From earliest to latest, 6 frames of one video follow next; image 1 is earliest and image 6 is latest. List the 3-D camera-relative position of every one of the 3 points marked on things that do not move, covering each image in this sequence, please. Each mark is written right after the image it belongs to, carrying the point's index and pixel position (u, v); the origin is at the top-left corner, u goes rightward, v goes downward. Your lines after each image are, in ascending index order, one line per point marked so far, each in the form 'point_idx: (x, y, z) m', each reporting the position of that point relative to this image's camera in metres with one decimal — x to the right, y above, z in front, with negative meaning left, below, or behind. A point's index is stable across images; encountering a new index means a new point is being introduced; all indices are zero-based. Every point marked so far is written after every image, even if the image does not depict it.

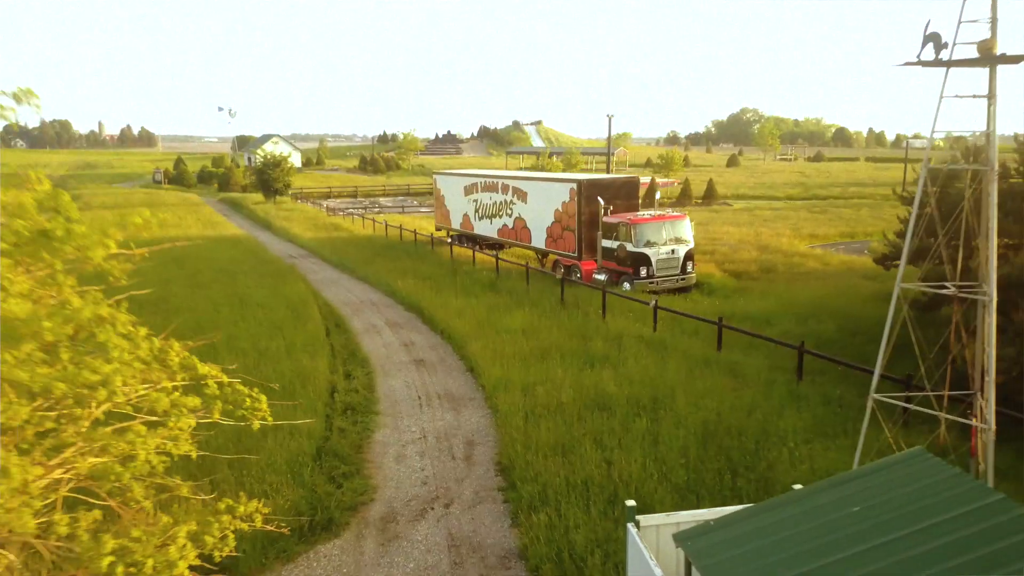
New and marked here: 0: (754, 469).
0: (+3.0, -2.3, +8.2) m
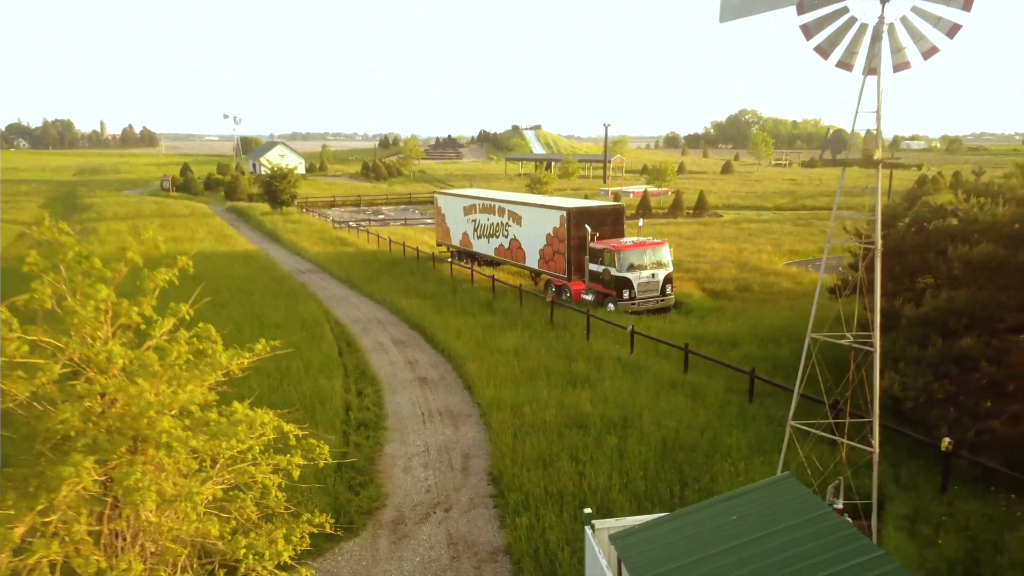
0: (+2.9, -2.9, +9.9) m
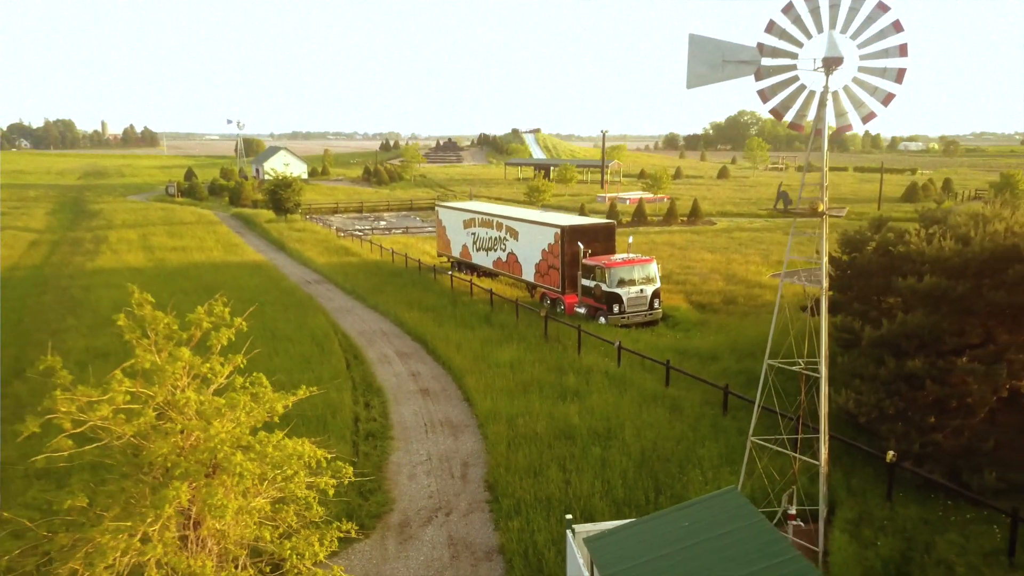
0: (+2.7, -3.4, +11.1) m
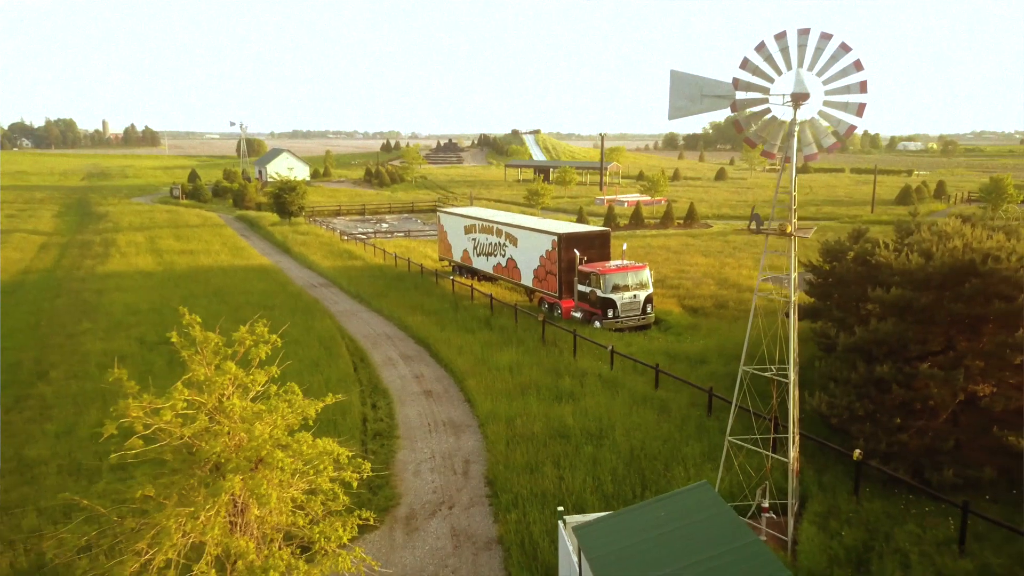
0: (+2.7, -3.6, +12.1) m
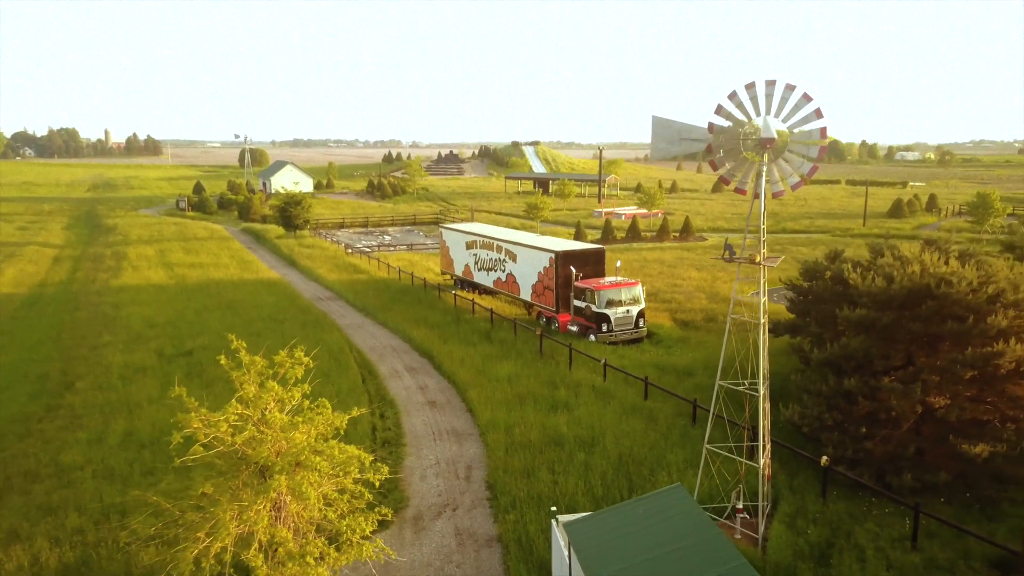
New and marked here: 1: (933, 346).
0: (+2.7, -4.1, +13.2) m
1: (+8.8, -1.2, +13.7) m
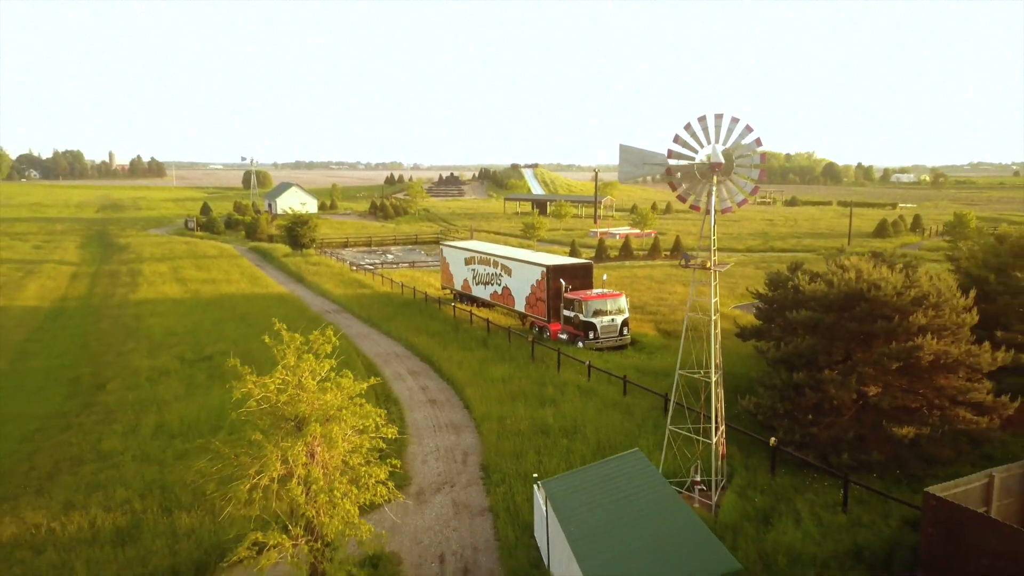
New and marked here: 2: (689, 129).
0: (+2.4, -4.1, +15.2) m
1: (+8.6, -1.3, +15.7) m
2: (+4.0, +3.5, +14.4) m
